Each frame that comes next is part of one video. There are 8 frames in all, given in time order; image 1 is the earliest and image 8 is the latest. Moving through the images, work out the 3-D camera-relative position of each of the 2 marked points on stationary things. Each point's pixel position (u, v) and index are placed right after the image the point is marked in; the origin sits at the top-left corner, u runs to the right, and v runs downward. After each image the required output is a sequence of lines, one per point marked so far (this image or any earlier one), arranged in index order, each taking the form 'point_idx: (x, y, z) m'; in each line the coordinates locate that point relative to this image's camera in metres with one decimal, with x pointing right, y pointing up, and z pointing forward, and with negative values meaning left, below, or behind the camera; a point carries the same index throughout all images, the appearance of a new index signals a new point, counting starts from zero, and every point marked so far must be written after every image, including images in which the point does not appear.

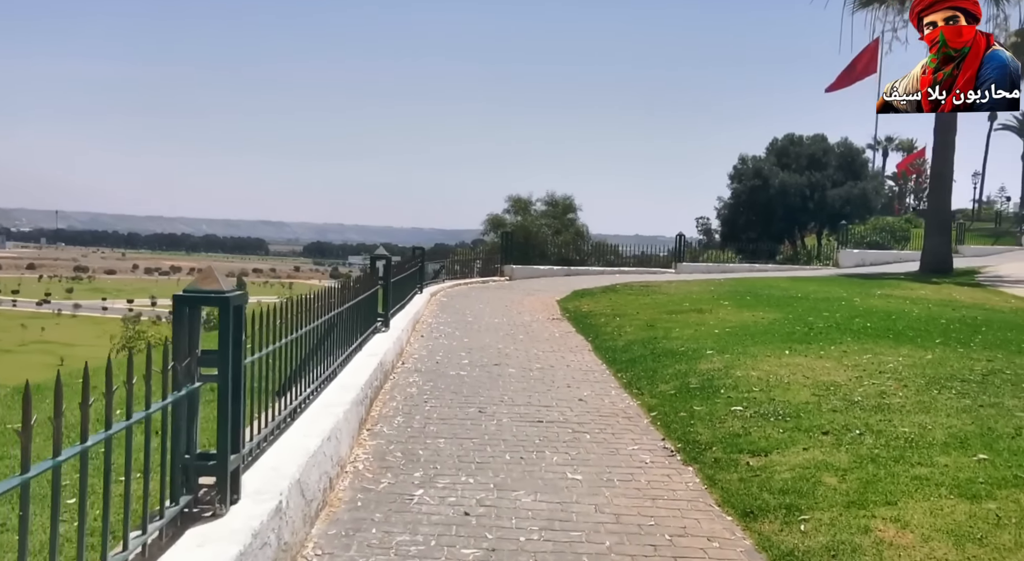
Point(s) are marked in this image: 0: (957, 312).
0: (+8.1, -0.6, +15.1) m
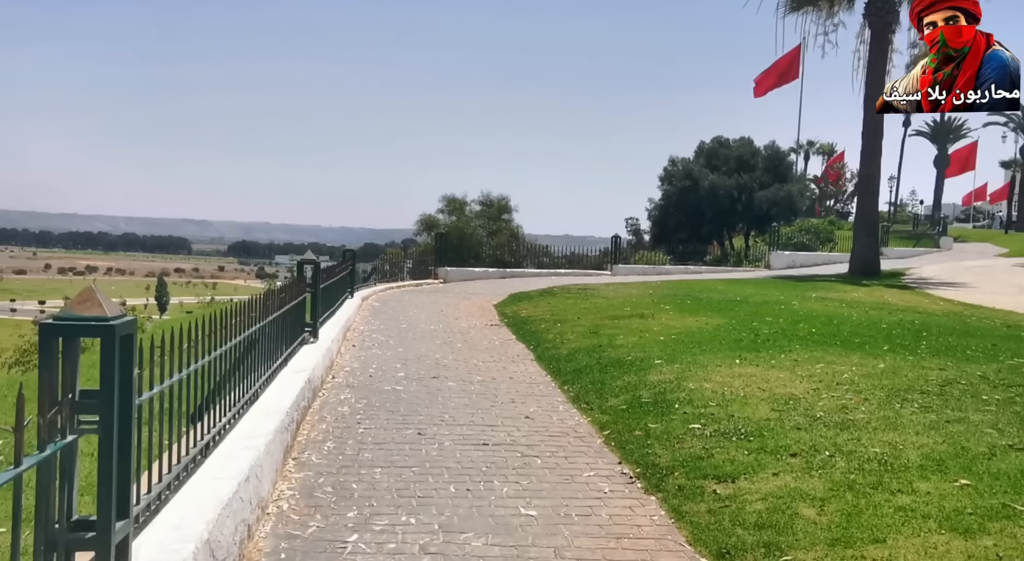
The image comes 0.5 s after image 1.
0: (+7.0, -0.6, +15.1) m
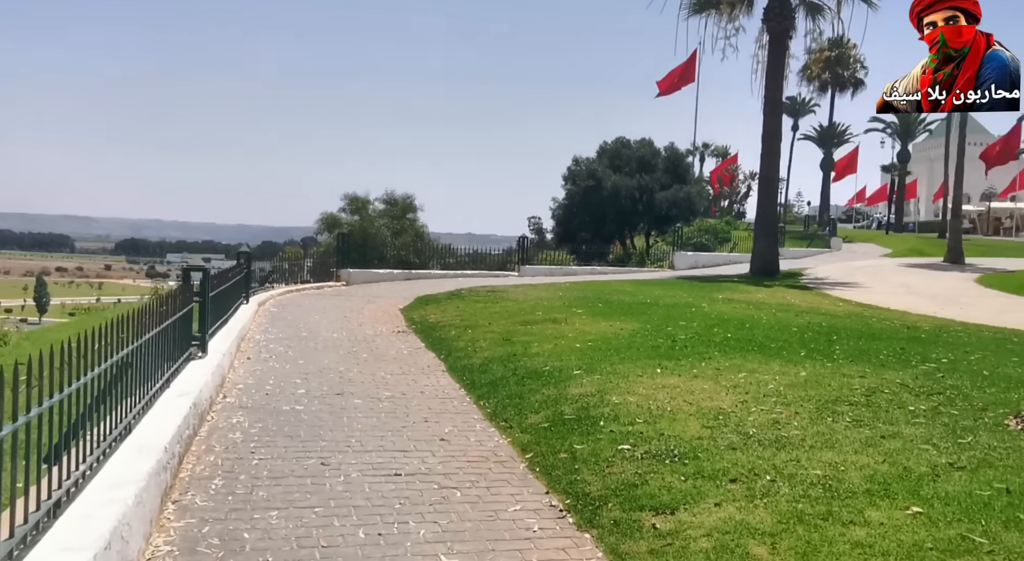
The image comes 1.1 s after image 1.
0: (+5.3, -0.7, +15.3) m
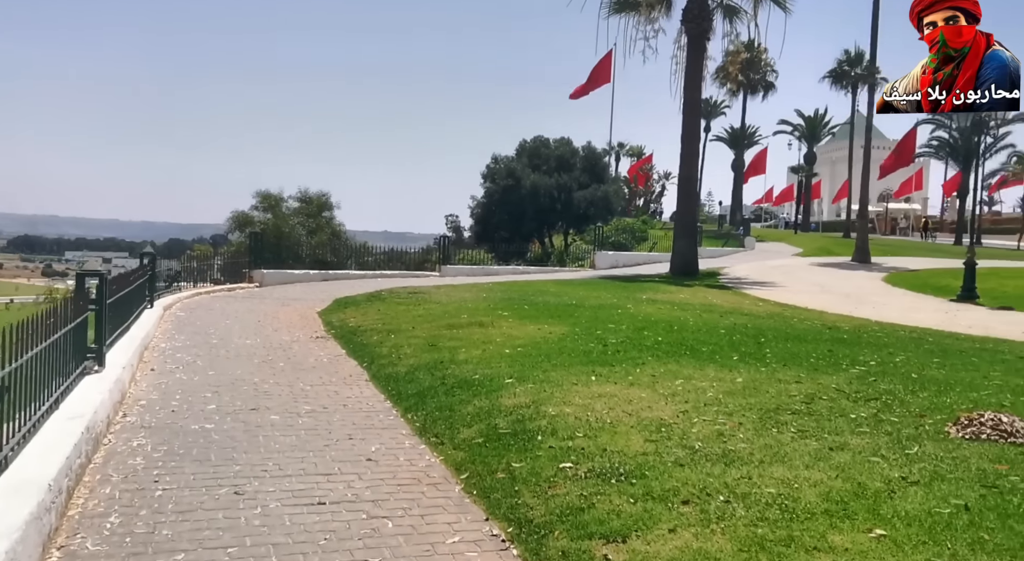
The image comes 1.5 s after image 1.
0: (+4.0, -0.7, +15.3) m
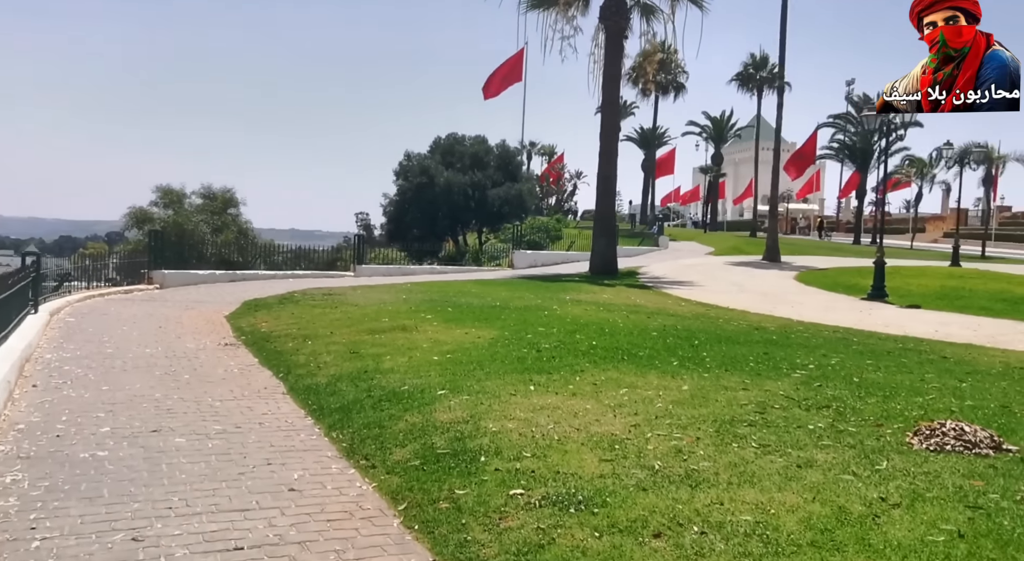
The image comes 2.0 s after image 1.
0: (+2.6, -0.7, +15.0) m
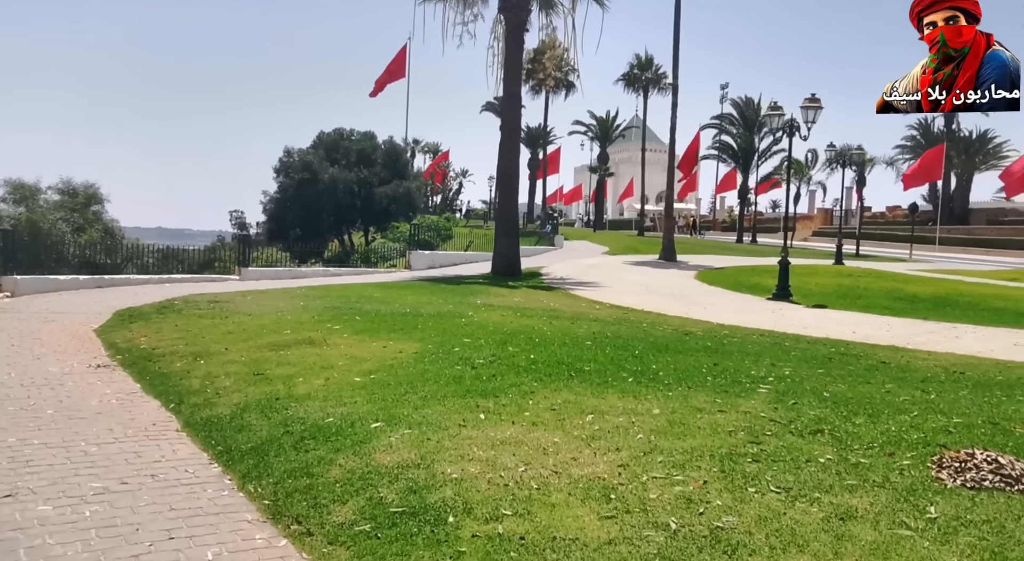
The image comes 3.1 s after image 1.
0: (+1.1, -0.8, +14.1) m
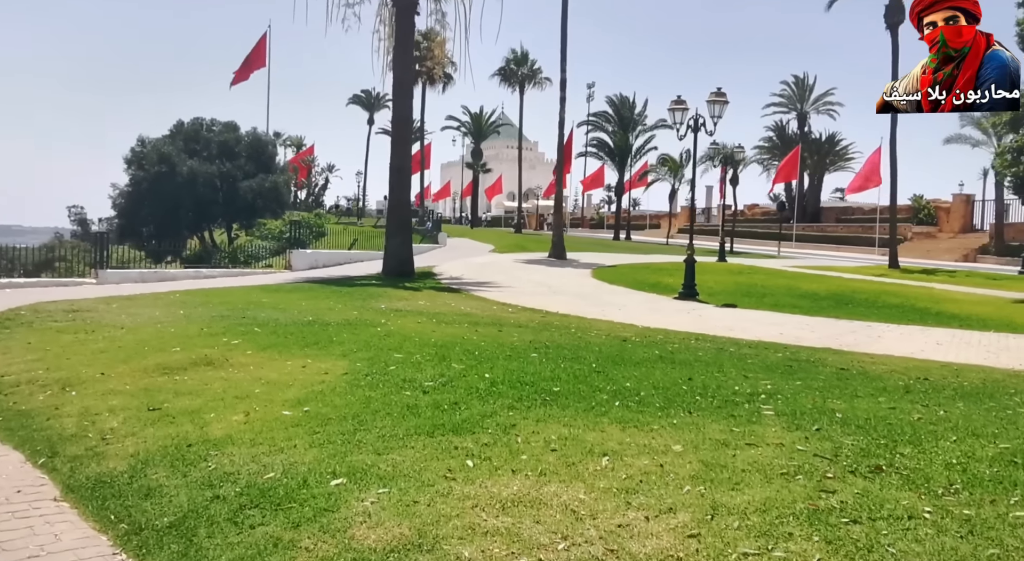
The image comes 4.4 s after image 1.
0: (-0.1, -0.8, +12.8) m
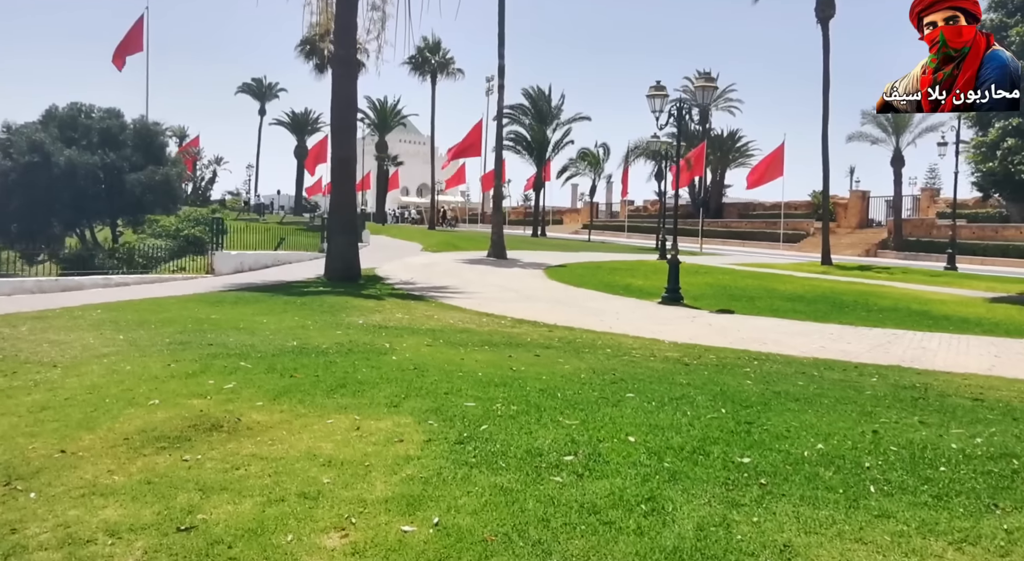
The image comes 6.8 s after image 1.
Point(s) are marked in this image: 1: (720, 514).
0: (+0.6, -1.0, +10.4) m
1: (+1.2, -1.3, +4.7) m
